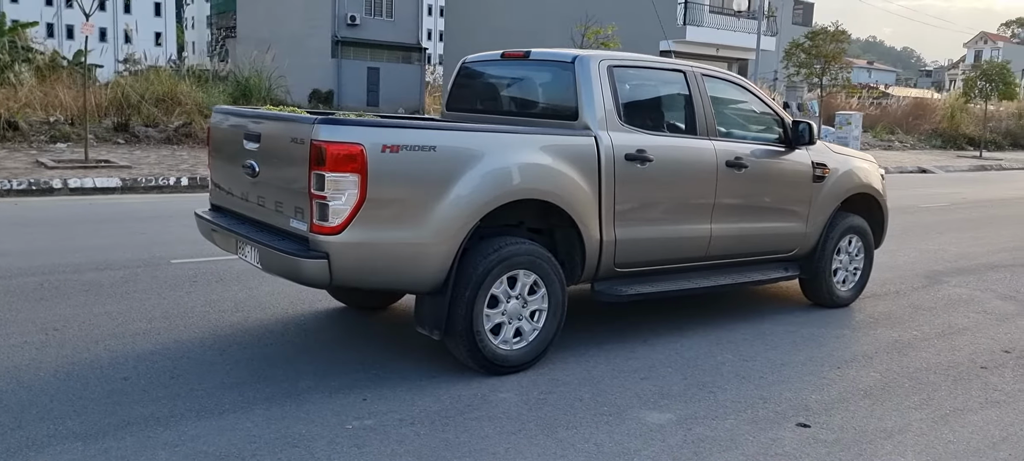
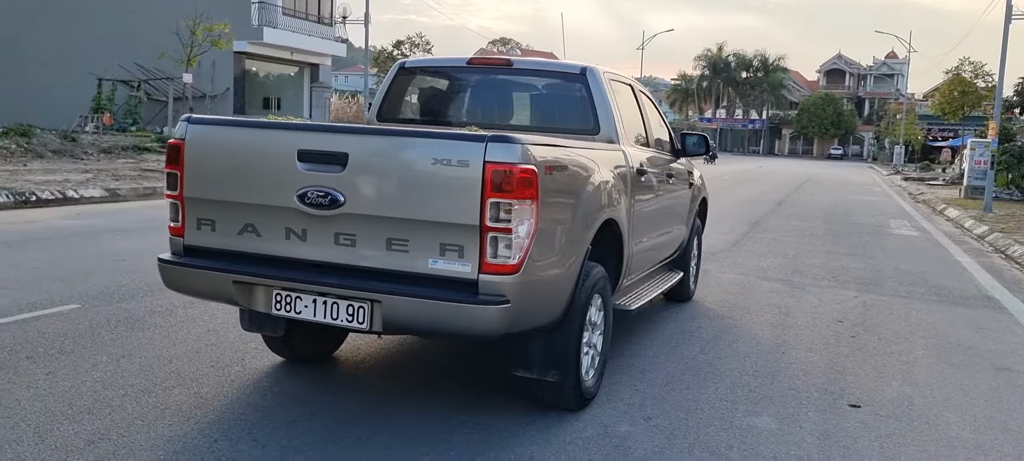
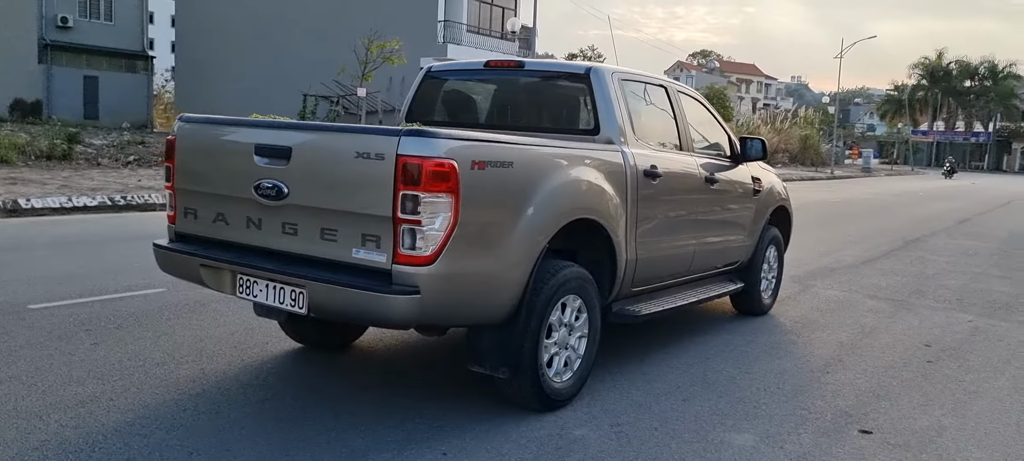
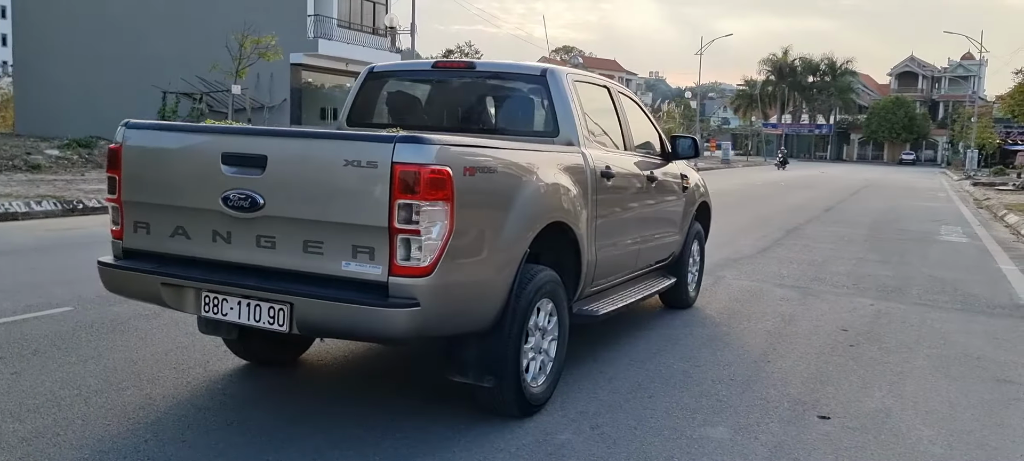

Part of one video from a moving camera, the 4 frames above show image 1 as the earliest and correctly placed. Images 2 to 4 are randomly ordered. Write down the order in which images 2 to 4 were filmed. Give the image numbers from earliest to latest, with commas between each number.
3, 4, 2
